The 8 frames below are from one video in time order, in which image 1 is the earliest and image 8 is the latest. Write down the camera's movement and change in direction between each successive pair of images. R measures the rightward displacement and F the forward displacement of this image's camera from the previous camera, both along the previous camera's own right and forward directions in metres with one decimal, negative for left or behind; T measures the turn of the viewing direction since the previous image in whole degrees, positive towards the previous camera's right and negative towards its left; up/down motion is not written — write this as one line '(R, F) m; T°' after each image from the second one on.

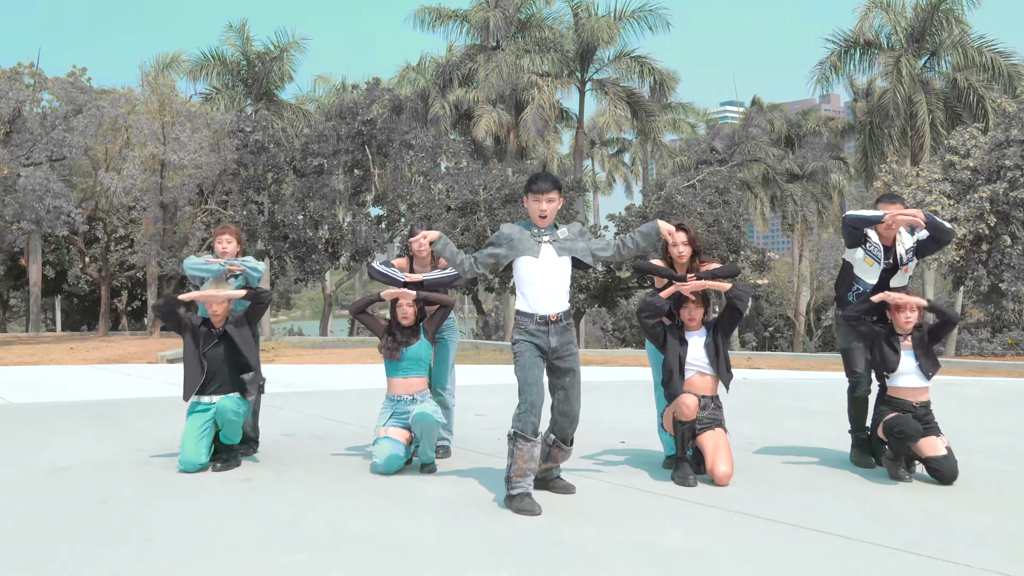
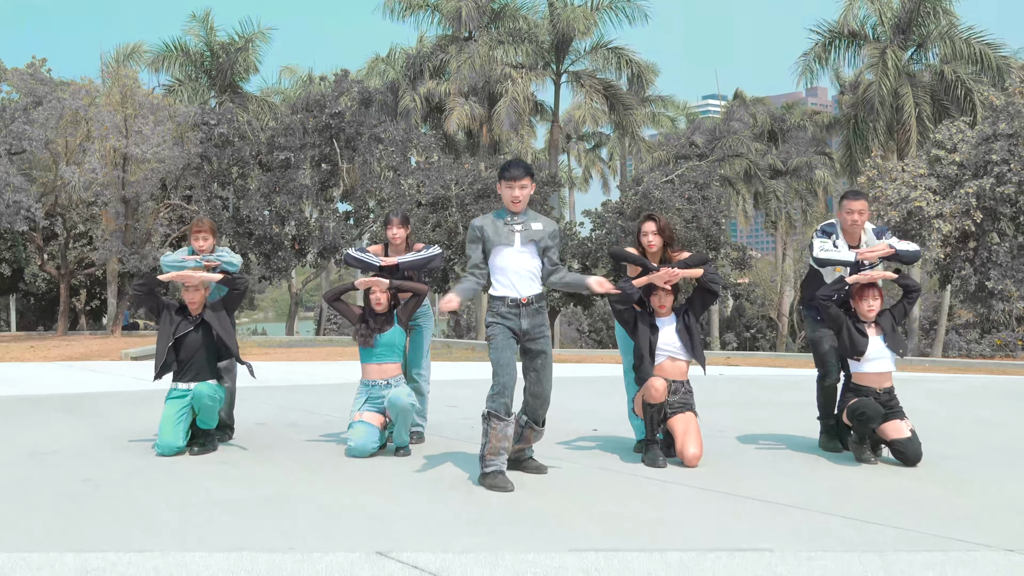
(+0.7, +0.6) m; 0°
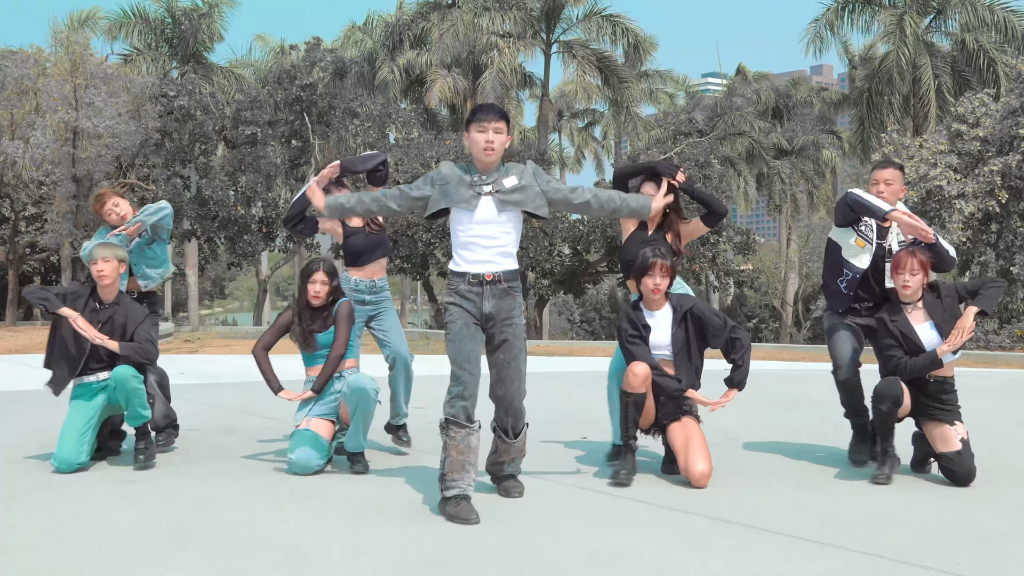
(+0.1, +1.5) m; +1°
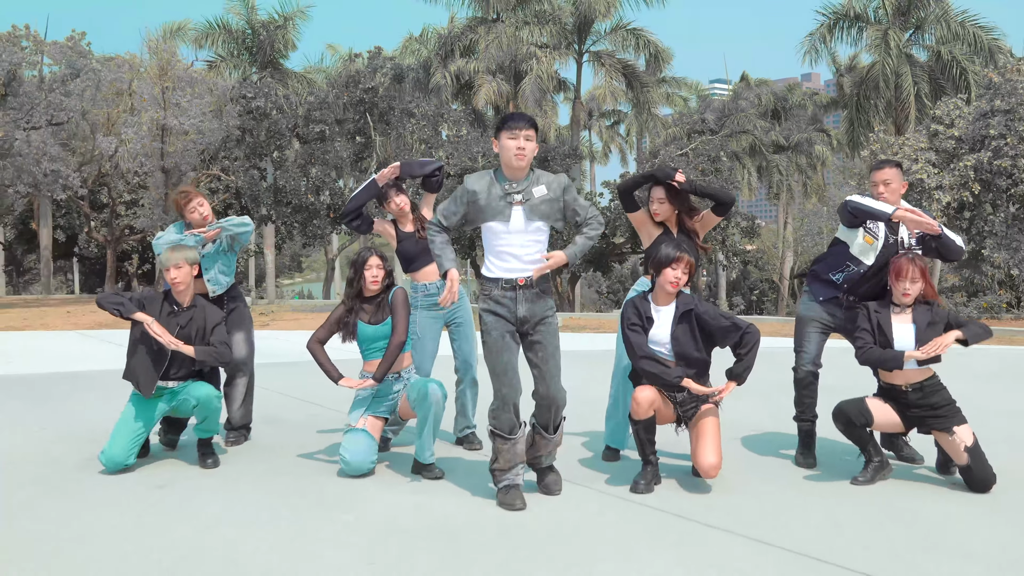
(-1.1, -2.8) m; +1°
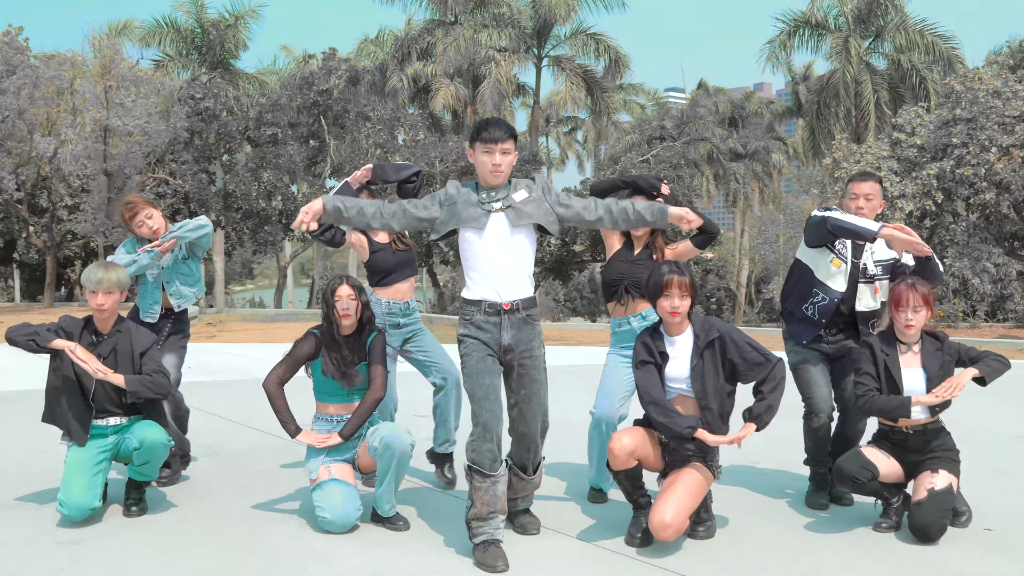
(-0.1, +0.4) m; +3°
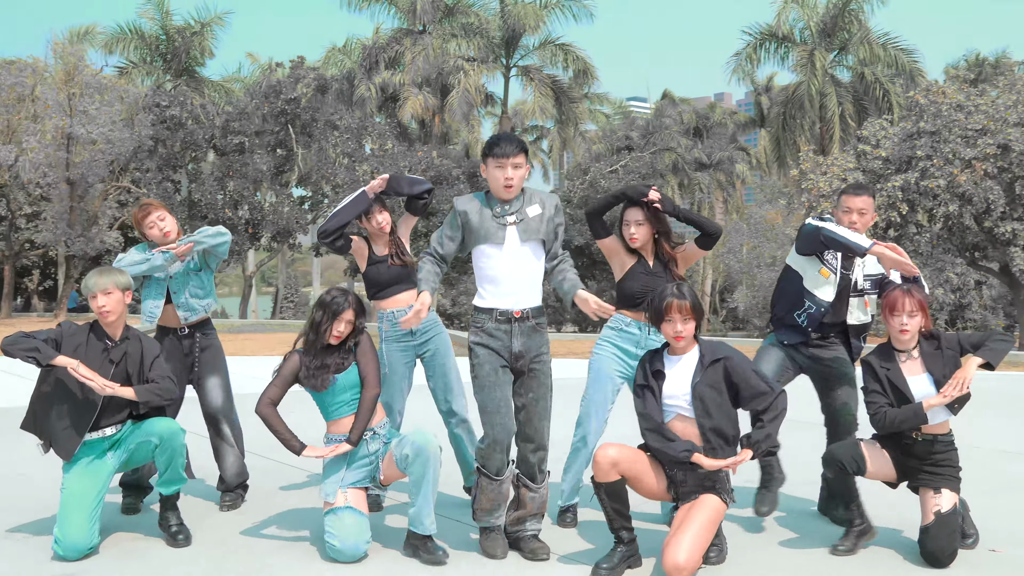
(-0.2, 0.0) m; +2°
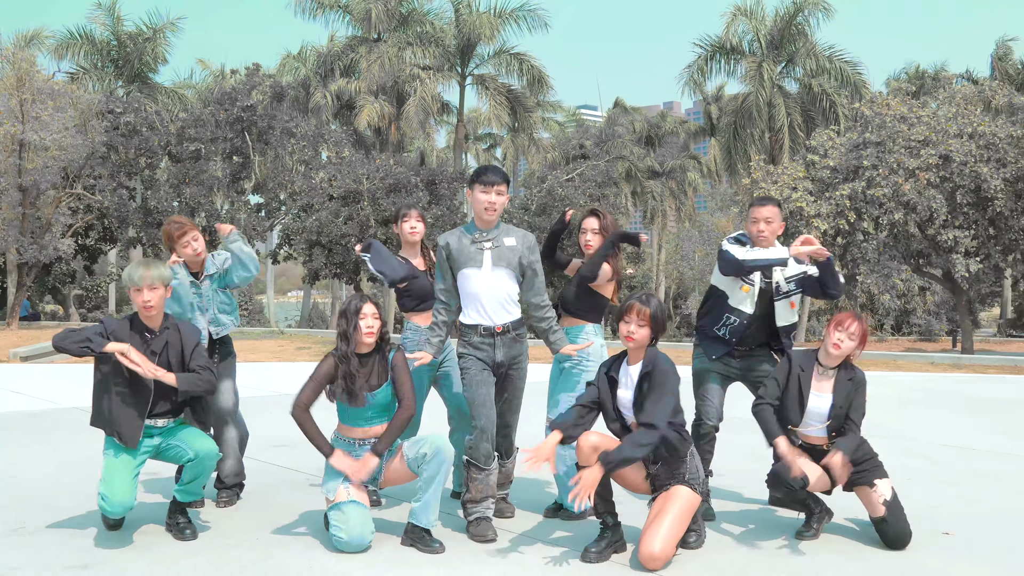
(-0.1, -0.1) m; +3°
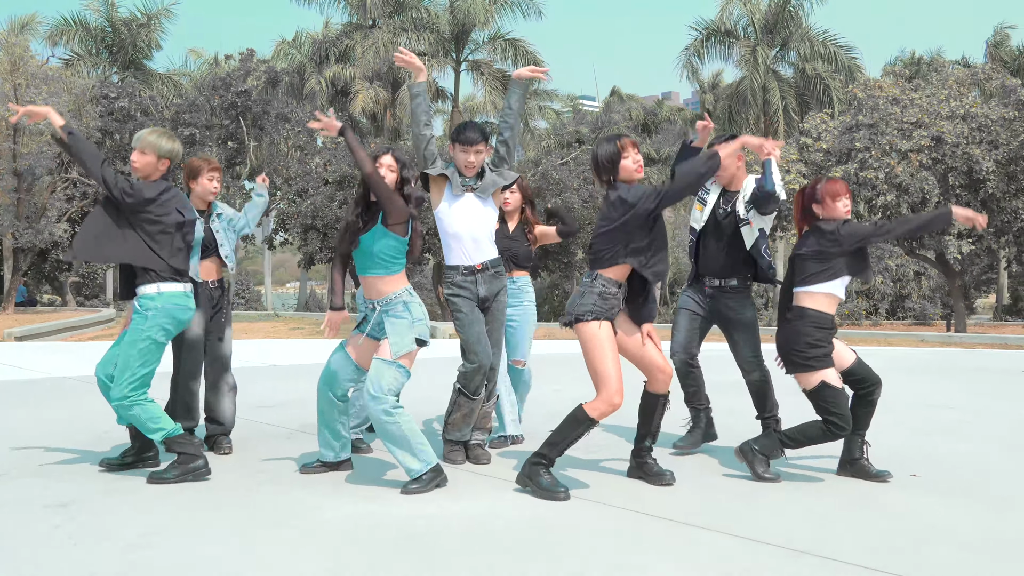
(+0.1, -0.1) m; 0°
